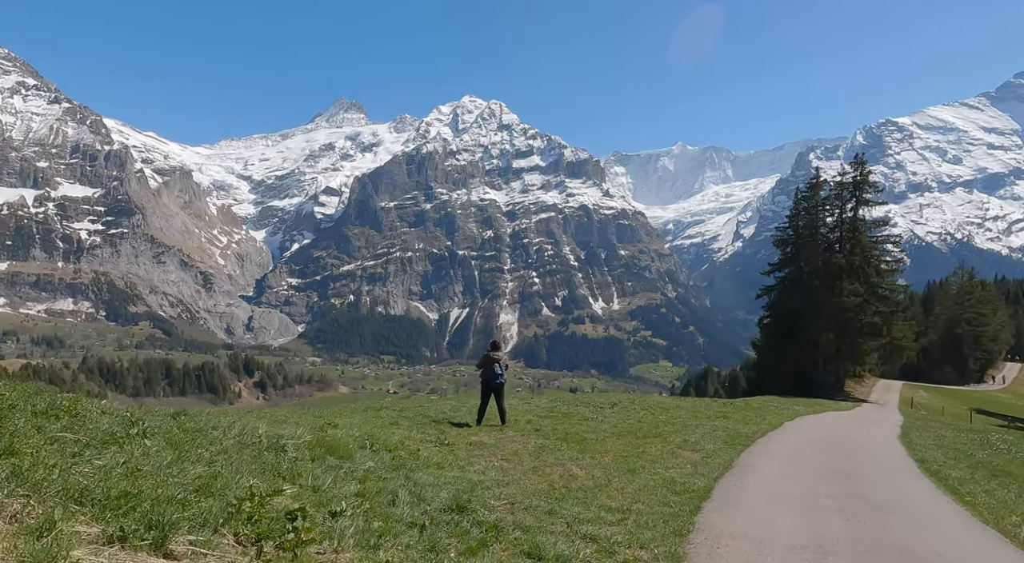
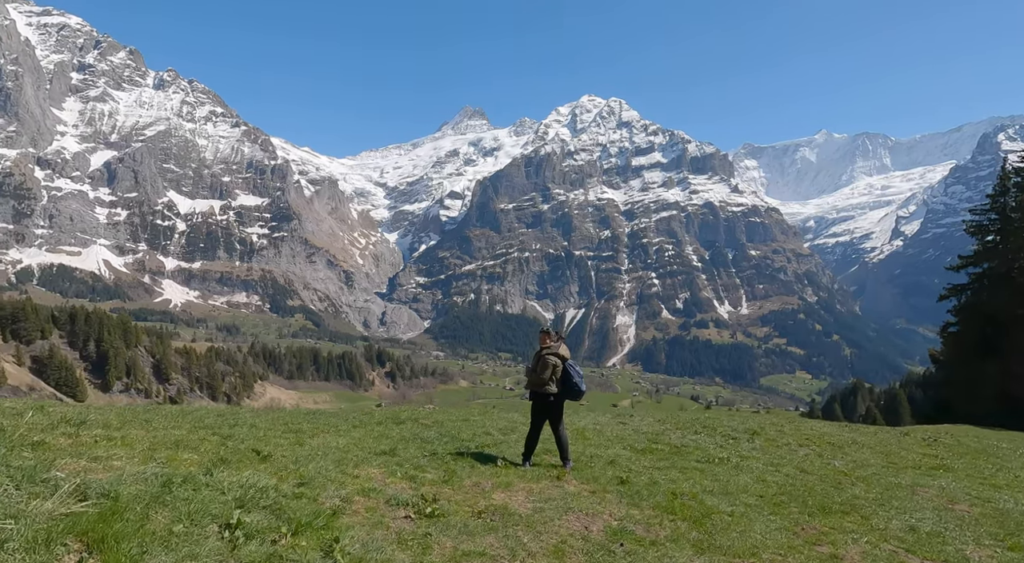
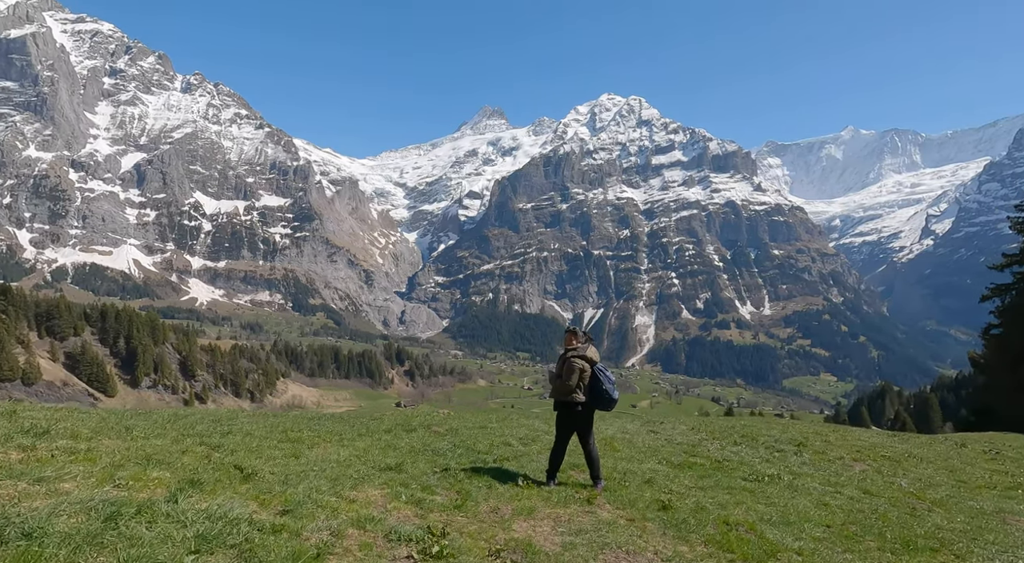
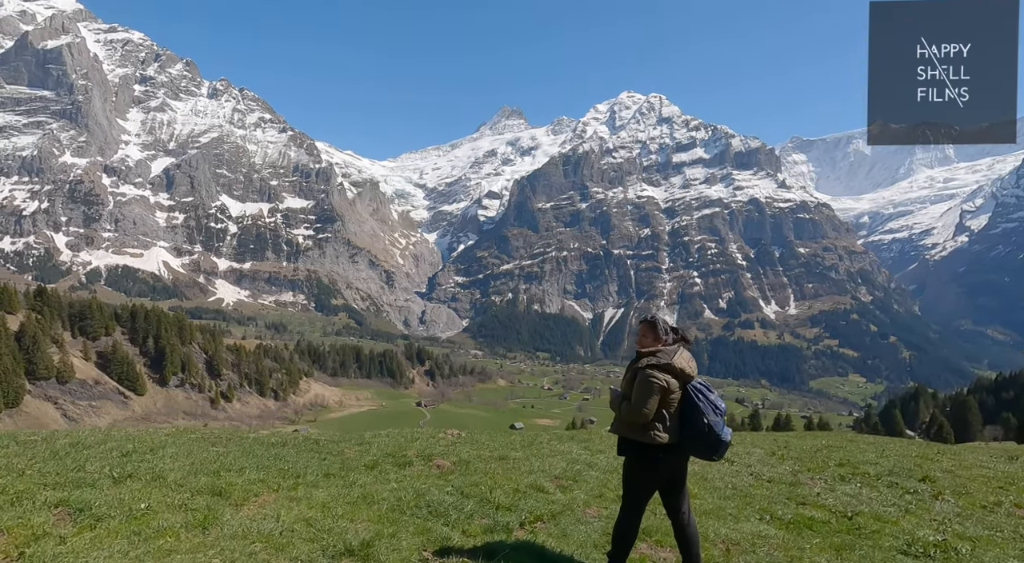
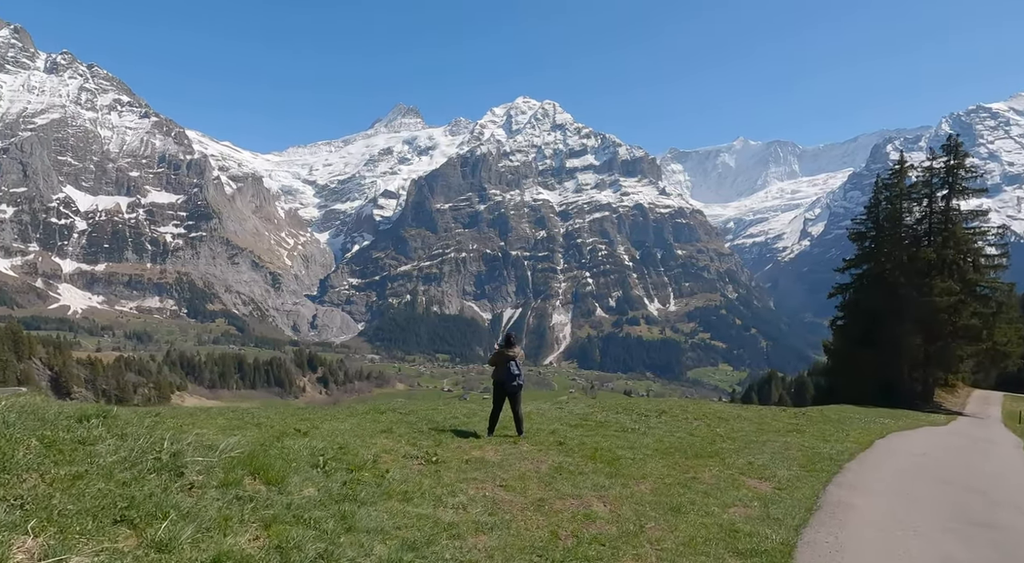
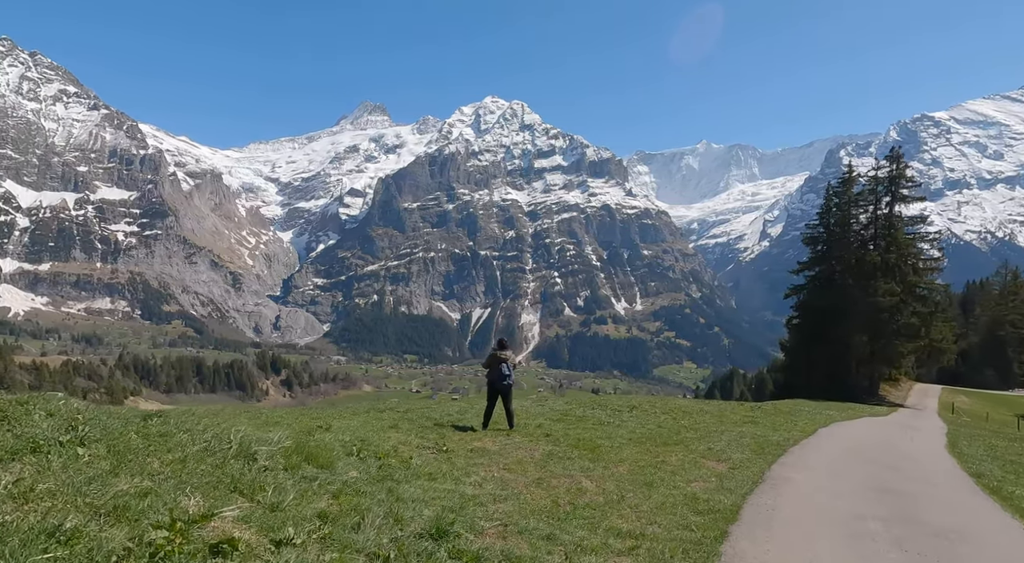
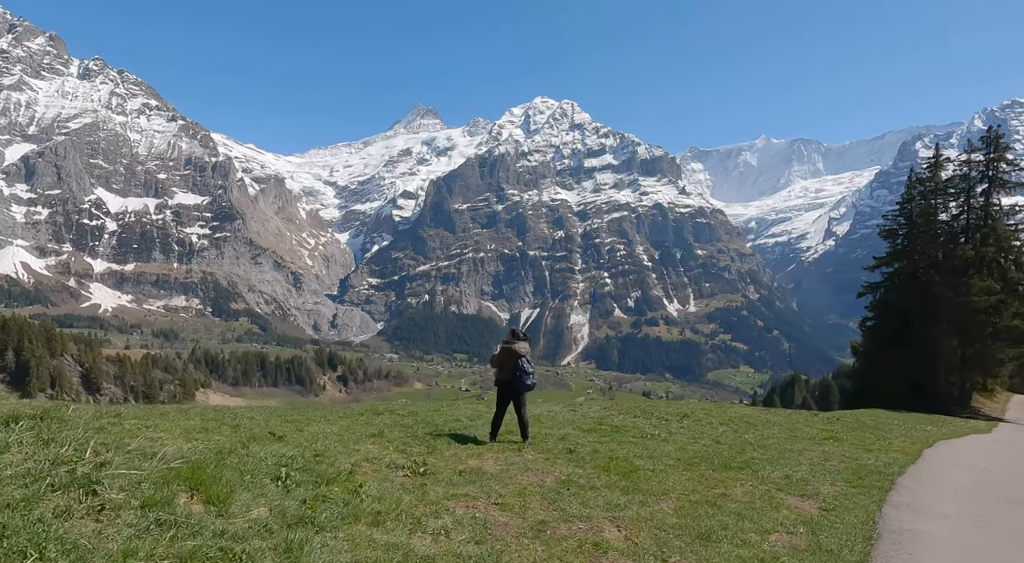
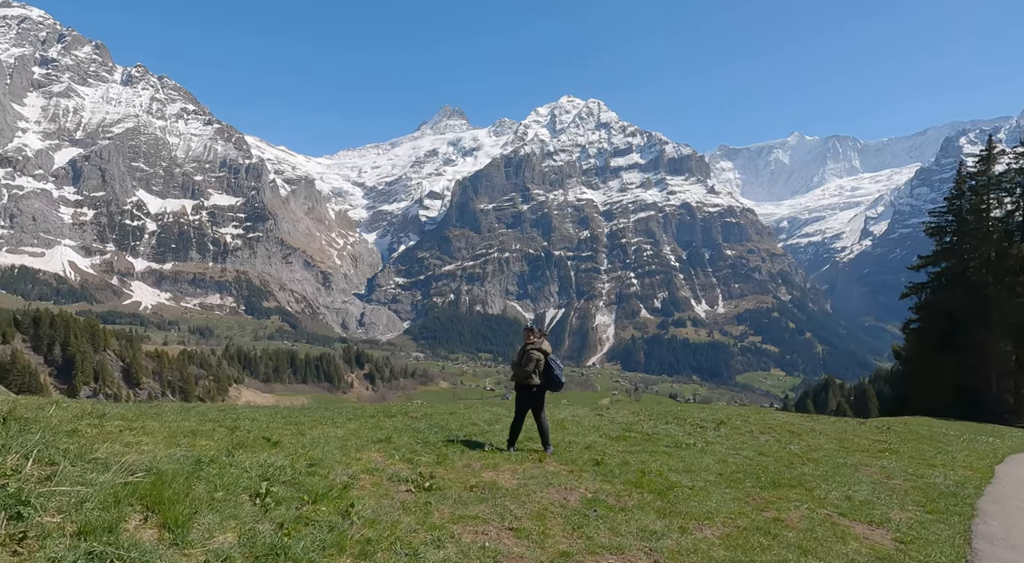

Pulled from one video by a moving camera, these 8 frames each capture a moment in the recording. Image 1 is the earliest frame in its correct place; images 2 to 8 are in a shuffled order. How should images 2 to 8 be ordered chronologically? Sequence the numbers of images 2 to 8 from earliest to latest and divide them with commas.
6, 5, 7, 8, 2, 3, 4
